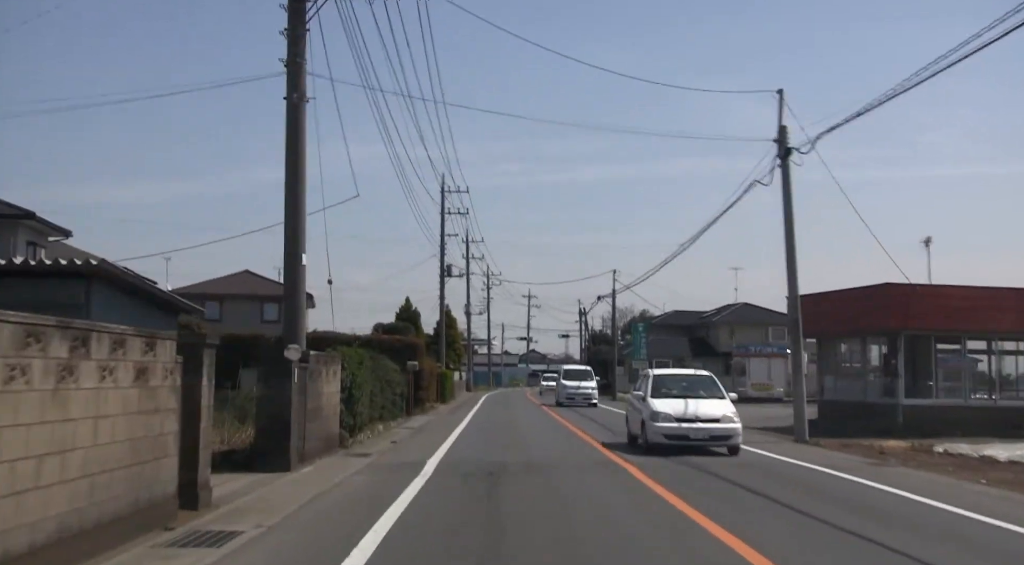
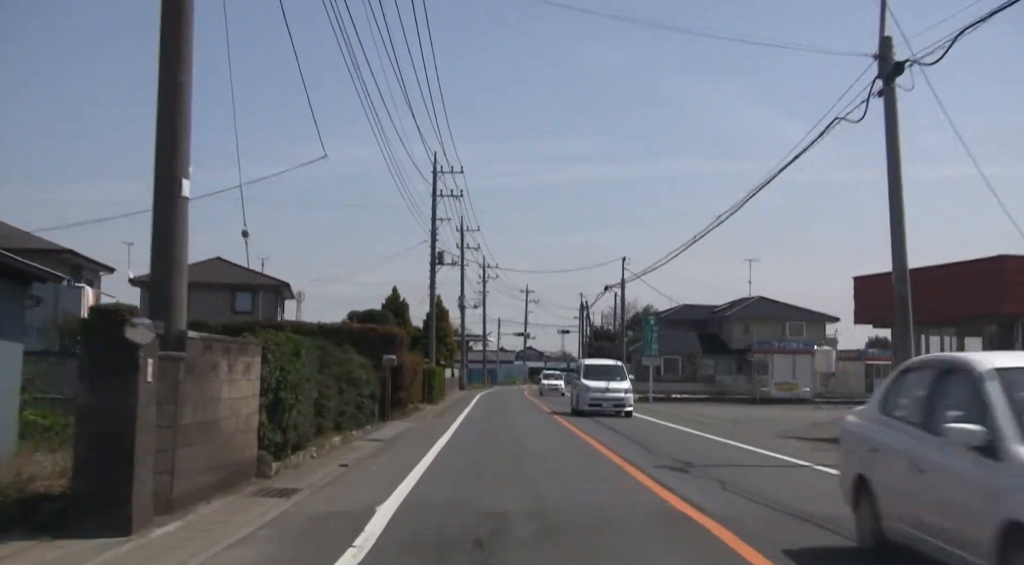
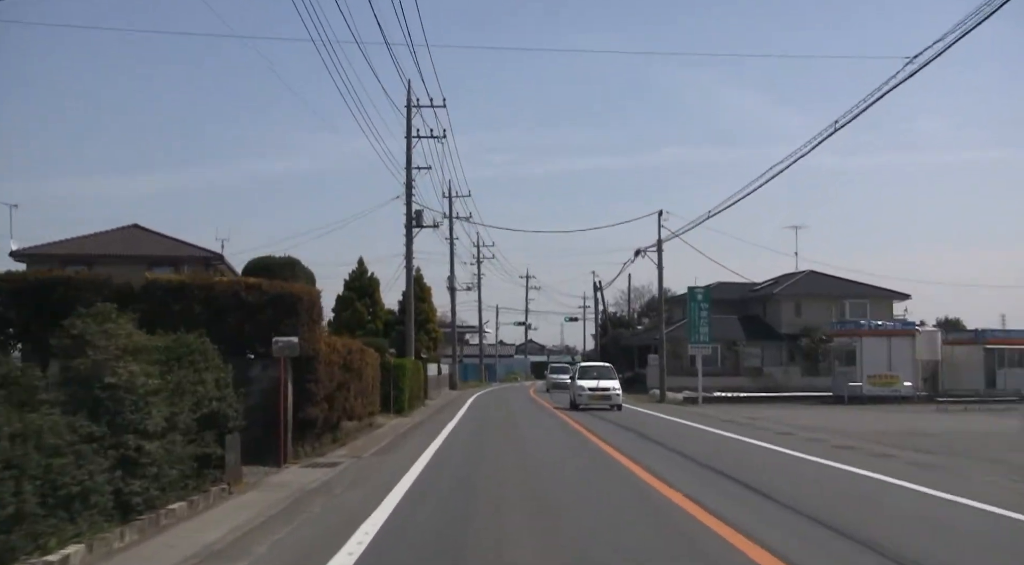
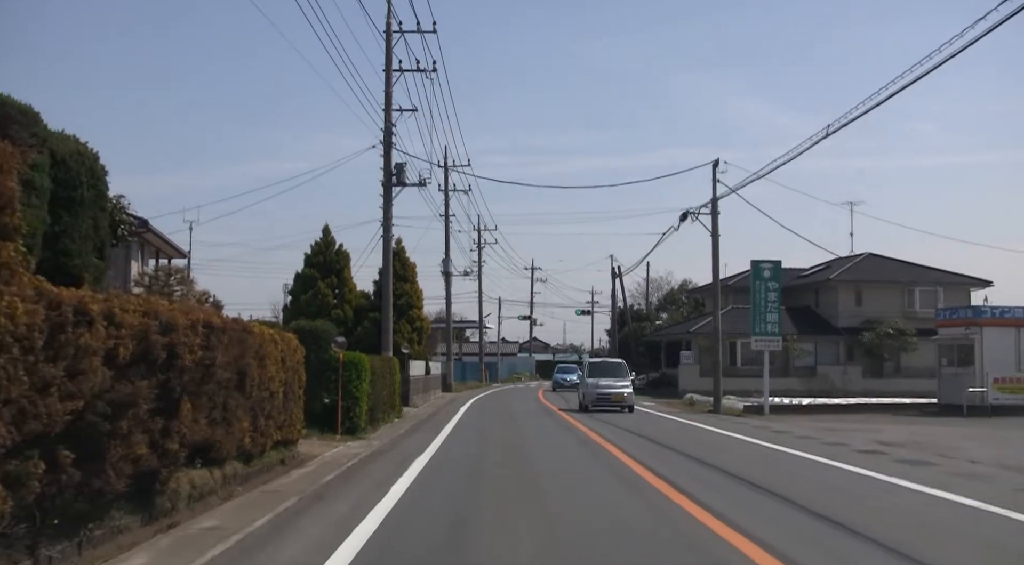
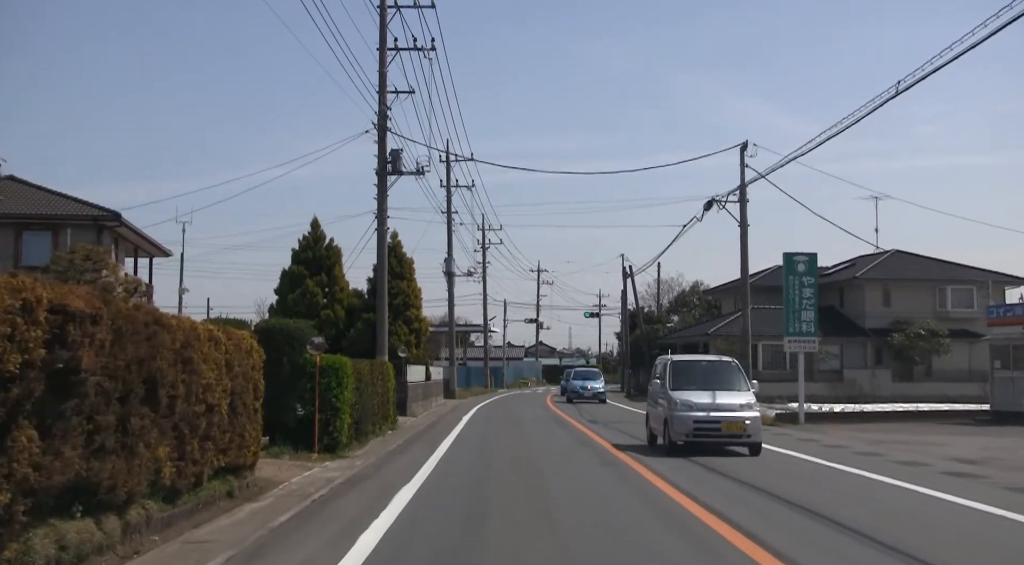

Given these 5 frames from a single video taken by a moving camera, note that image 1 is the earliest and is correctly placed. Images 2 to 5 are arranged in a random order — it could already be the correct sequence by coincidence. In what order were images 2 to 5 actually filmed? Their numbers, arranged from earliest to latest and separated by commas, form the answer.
2, 3, 4, 5
